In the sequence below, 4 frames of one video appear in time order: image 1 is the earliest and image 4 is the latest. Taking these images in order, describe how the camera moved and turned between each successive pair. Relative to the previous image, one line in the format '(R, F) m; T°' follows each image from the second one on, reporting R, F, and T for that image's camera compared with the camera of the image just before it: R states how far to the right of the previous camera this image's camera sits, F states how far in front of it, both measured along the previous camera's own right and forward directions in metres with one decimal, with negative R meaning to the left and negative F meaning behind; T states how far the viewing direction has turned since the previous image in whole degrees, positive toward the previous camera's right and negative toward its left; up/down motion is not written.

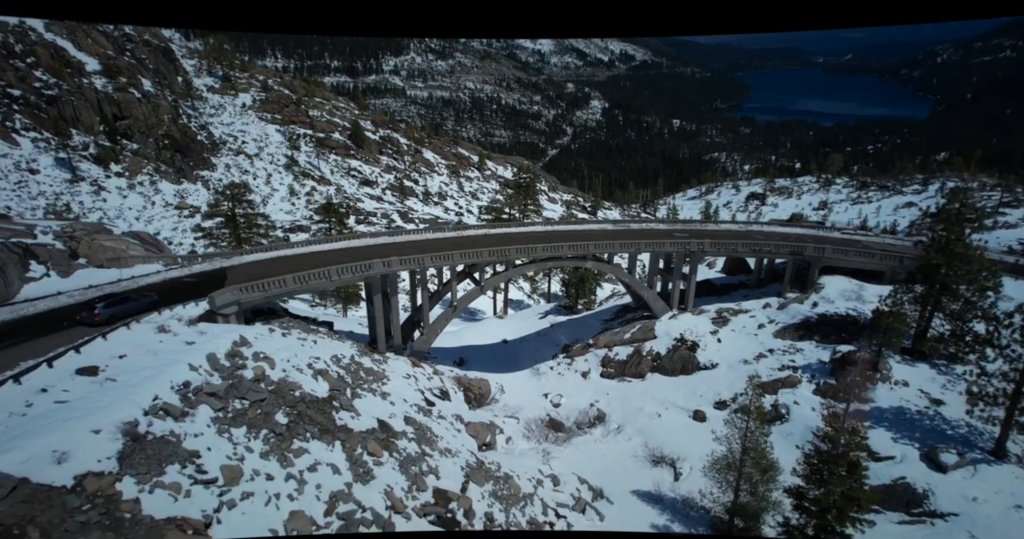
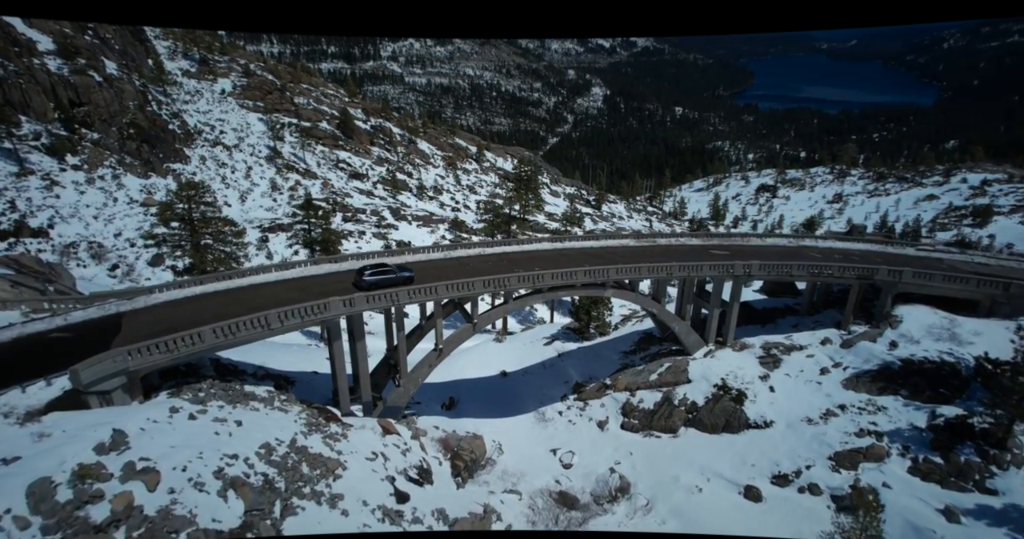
(0.0, +5.3) m; 0°
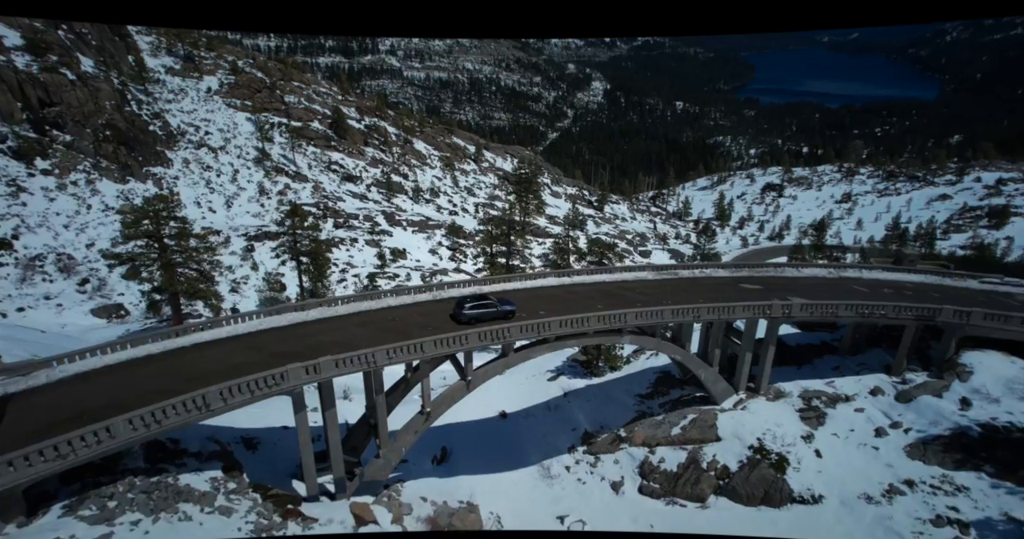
(0.0, +3.2) m; 0°
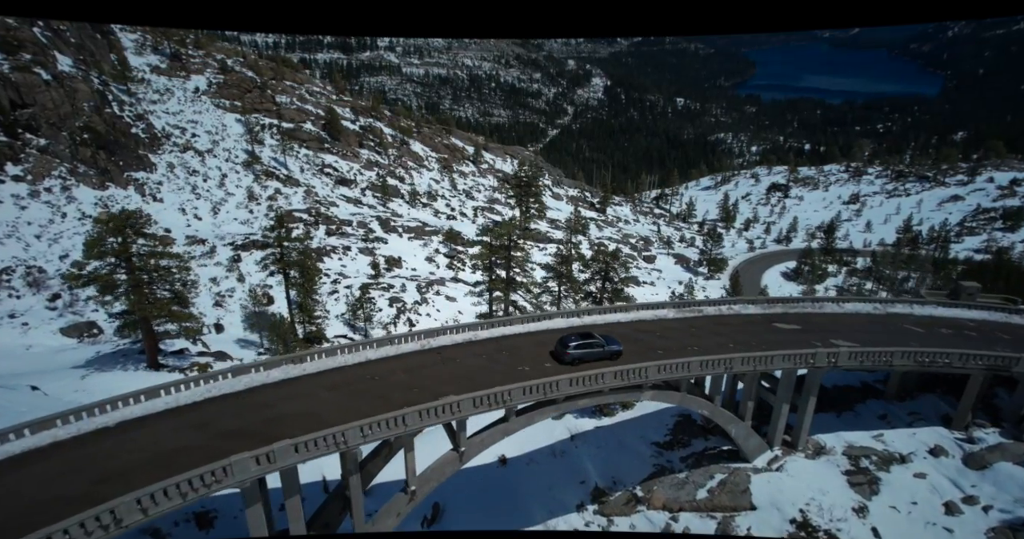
(0.0, +2.7) m; 0°
